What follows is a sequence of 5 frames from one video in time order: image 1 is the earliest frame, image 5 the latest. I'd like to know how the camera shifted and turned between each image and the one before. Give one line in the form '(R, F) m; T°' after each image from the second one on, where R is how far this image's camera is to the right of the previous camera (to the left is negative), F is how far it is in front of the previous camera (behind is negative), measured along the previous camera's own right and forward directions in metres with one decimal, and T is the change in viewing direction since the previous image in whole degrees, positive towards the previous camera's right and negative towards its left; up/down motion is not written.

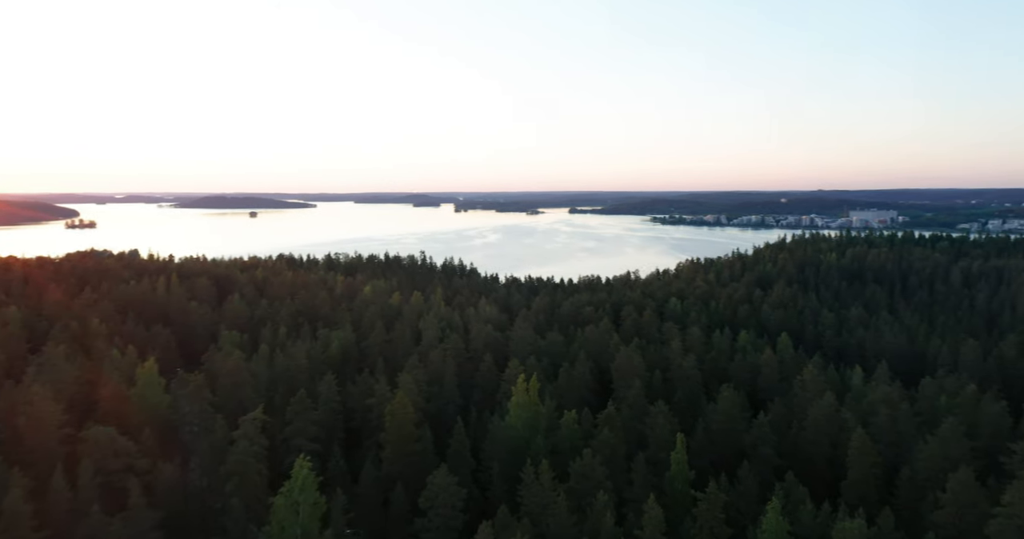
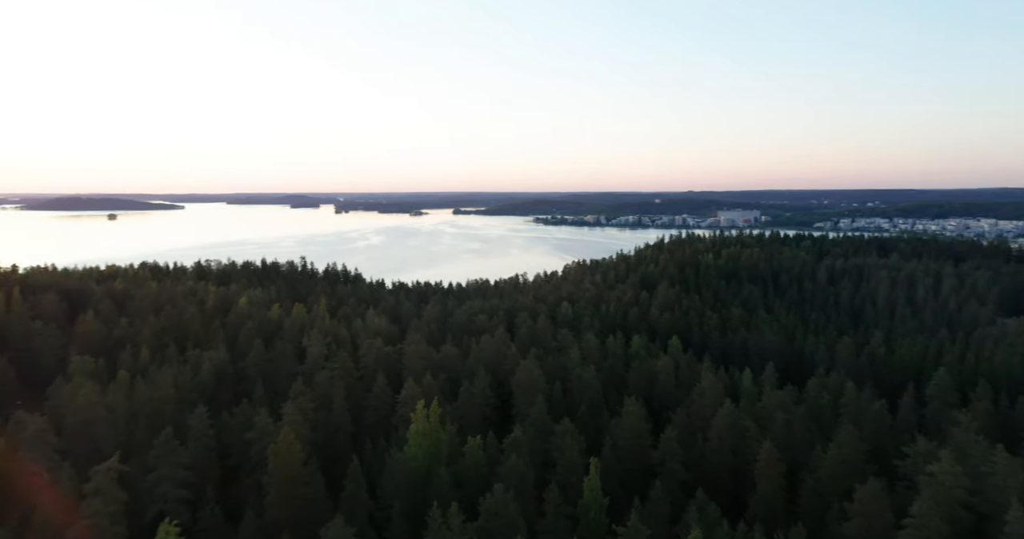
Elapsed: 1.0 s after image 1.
(-0.2, +1.4) m; +10°
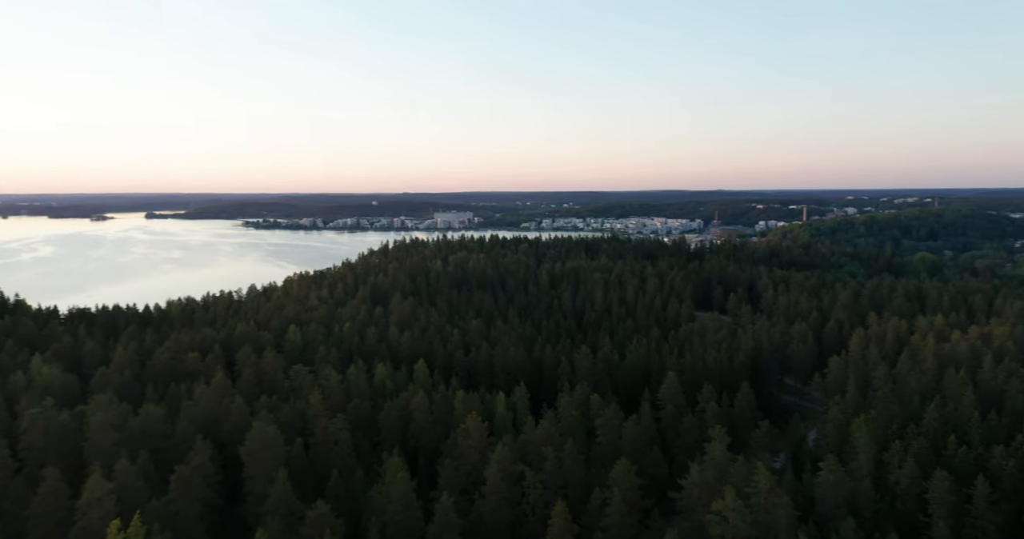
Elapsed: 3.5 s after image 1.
(-0.2, +3.0) m; +24°
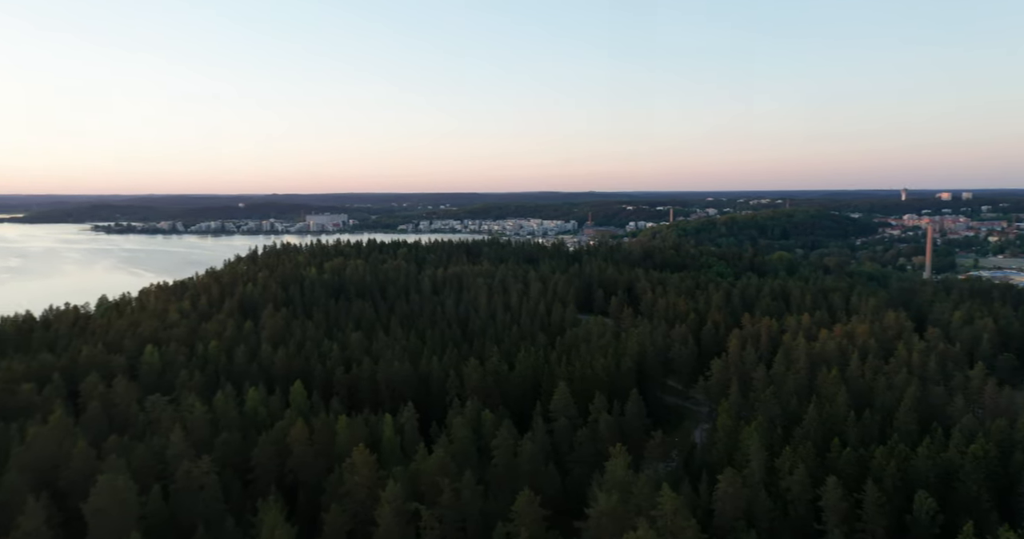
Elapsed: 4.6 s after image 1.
(-0.2, +1.1) m; +11°
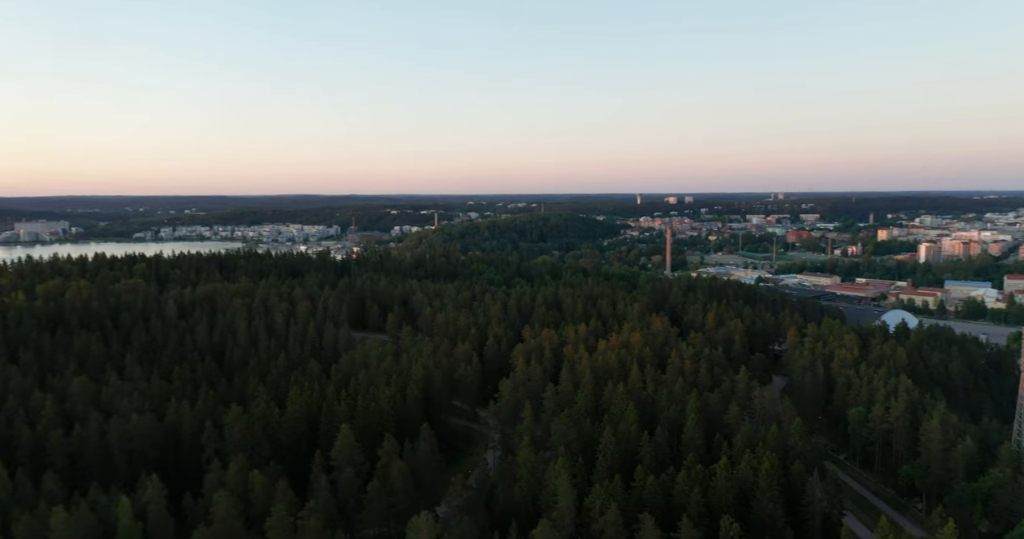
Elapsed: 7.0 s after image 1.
(-0.1, +2.1) m; +20°
